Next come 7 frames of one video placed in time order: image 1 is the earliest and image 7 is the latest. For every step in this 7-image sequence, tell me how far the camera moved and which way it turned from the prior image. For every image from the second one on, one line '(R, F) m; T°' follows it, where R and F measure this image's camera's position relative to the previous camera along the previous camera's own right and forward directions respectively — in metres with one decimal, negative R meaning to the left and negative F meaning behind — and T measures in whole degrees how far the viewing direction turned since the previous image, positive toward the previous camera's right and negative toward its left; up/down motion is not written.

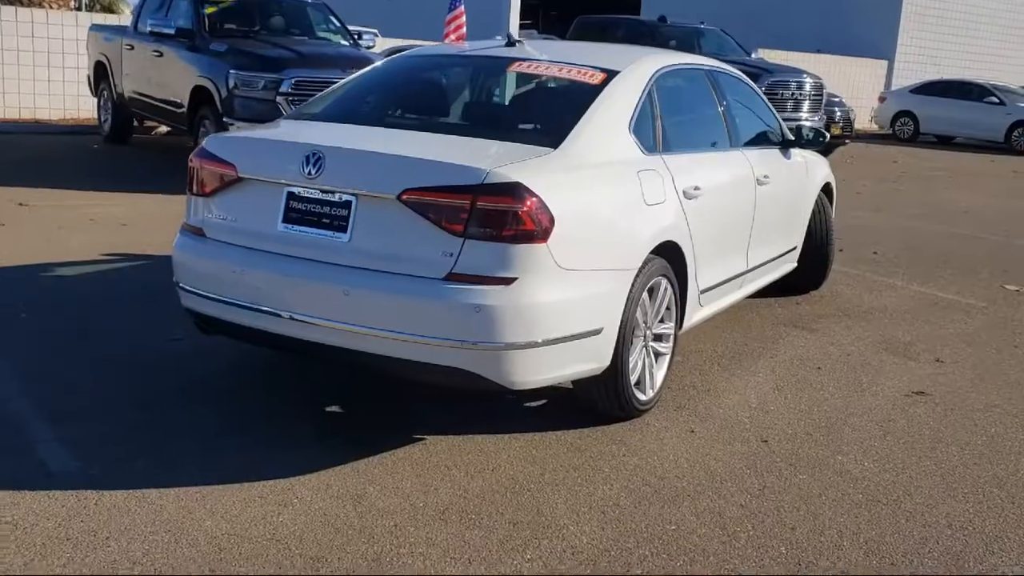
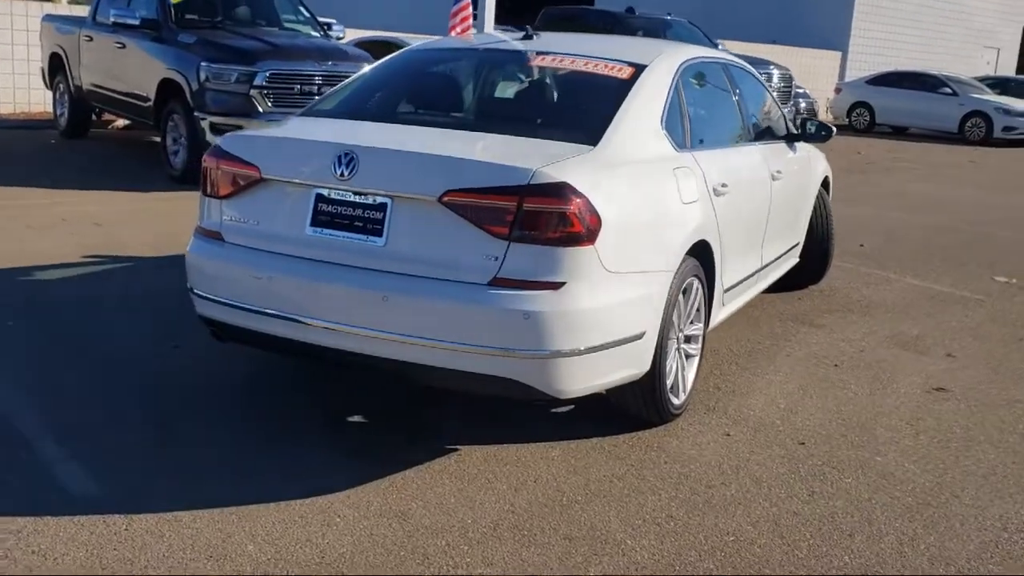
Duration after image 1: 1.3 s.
(-0.4, +0.2) m; +3°
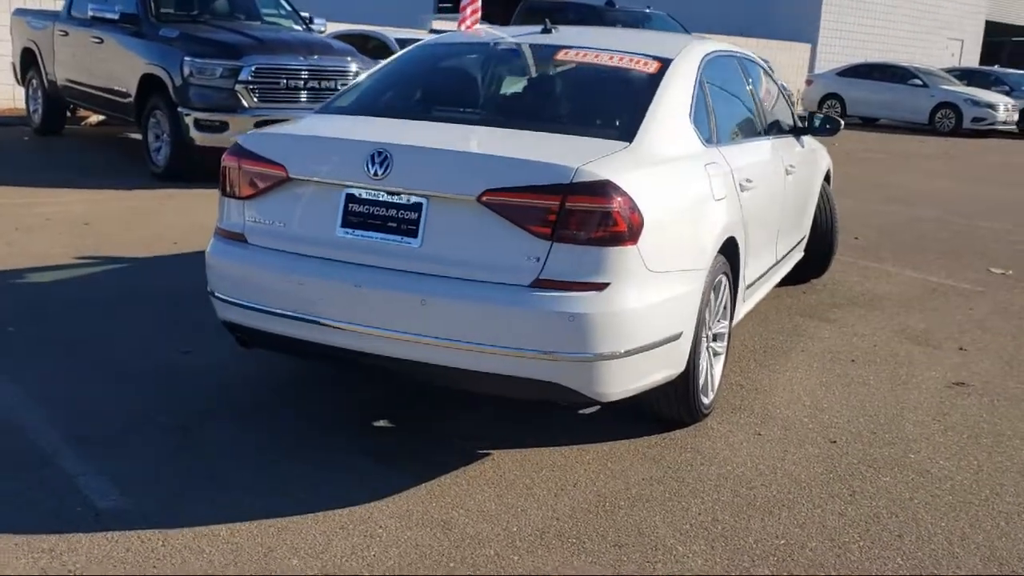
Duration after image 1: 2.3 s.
(-0.3, +0.1) m; +2°
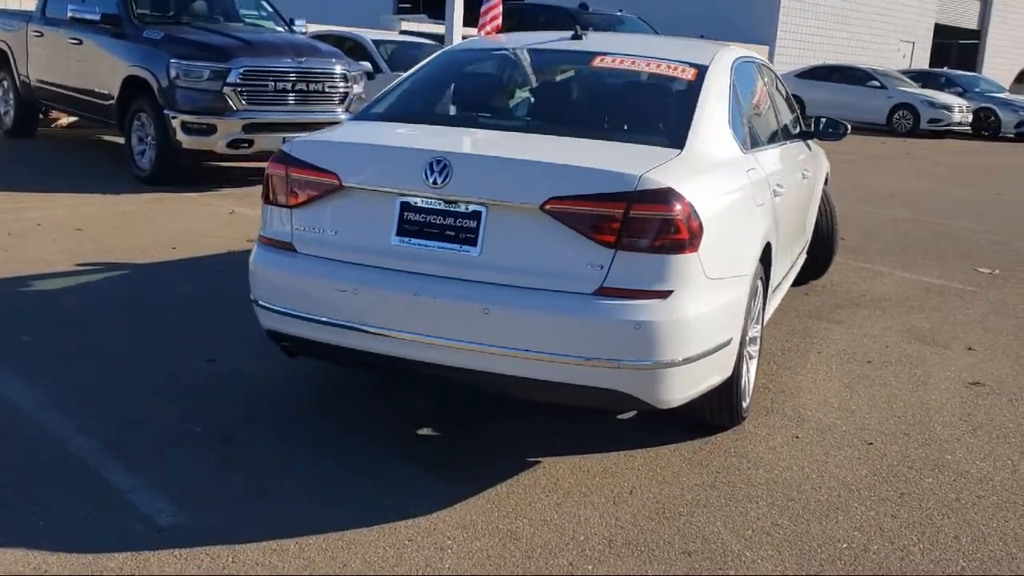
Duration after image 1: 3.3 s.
(-0.4, 0.0) m; +3°
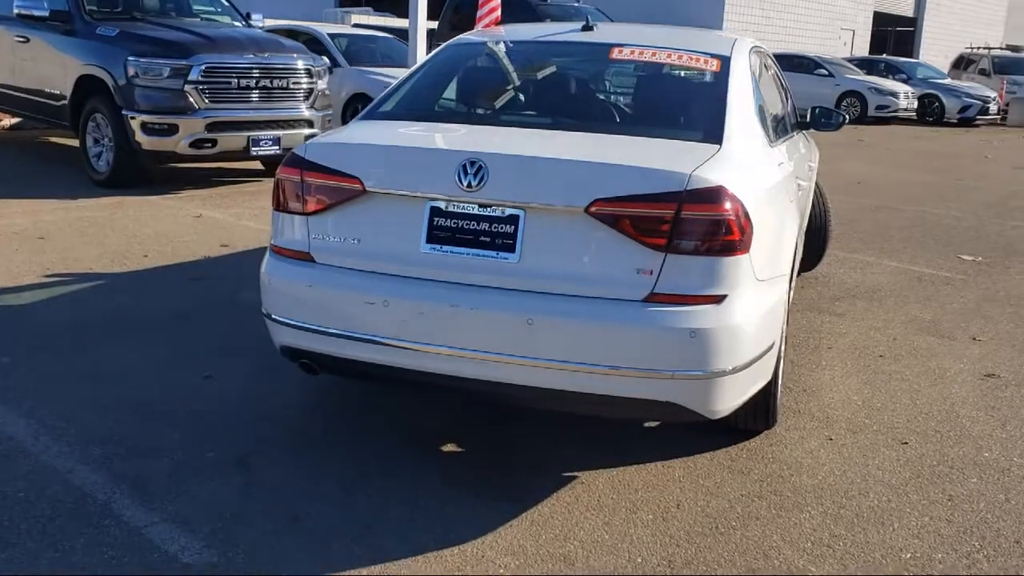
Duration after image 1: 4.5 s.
(-0.4, +0.2) m; +3°
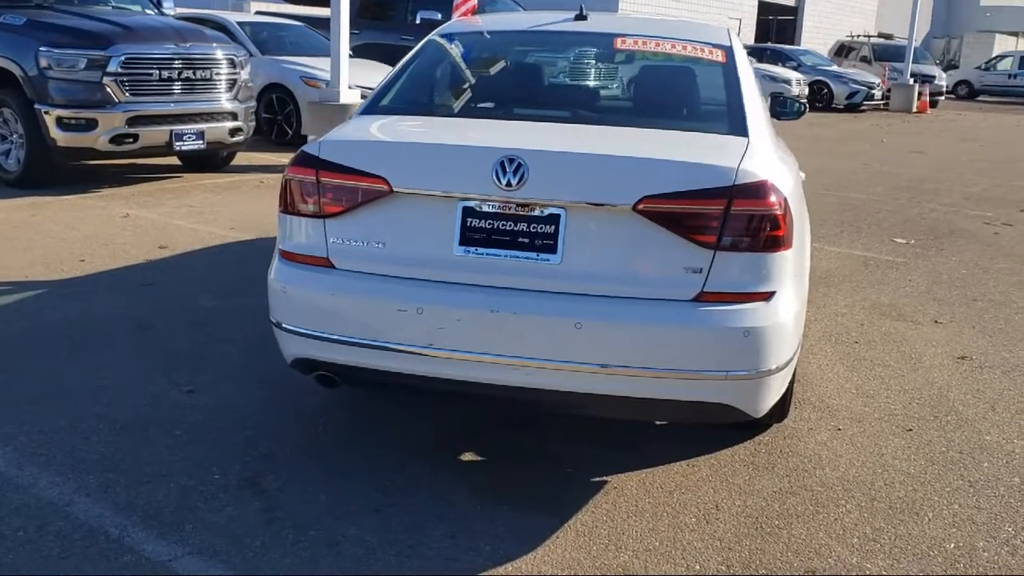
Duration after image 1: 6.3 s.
(-0.5, +0.2) m; +6°
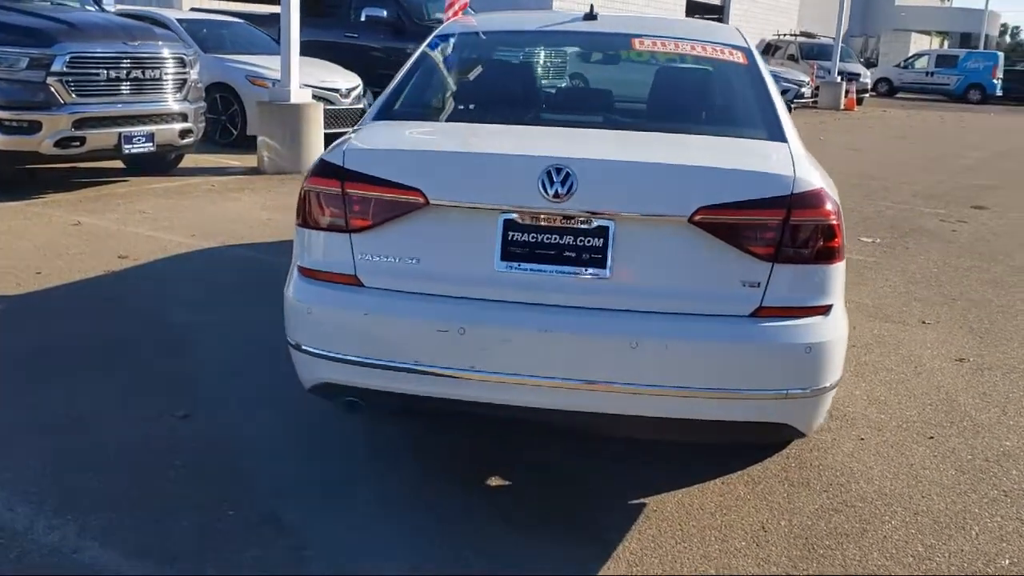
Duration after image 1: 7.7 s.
(-0.4, +0.2) m; +4°
